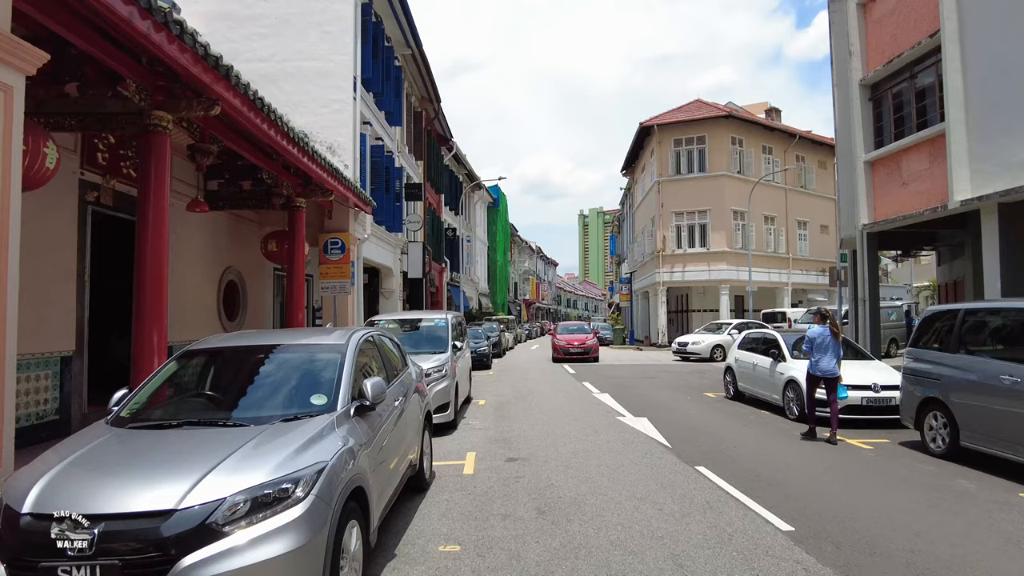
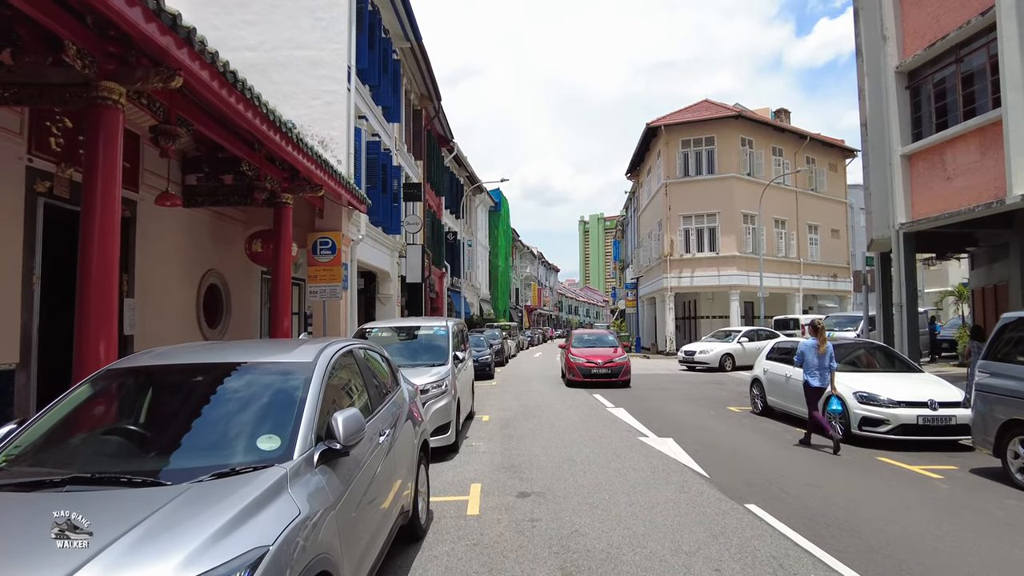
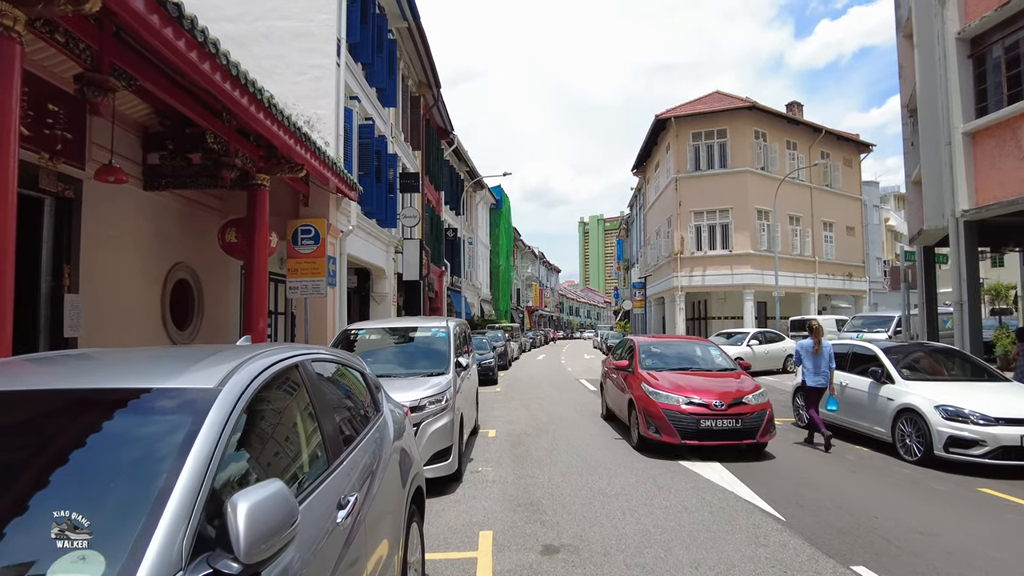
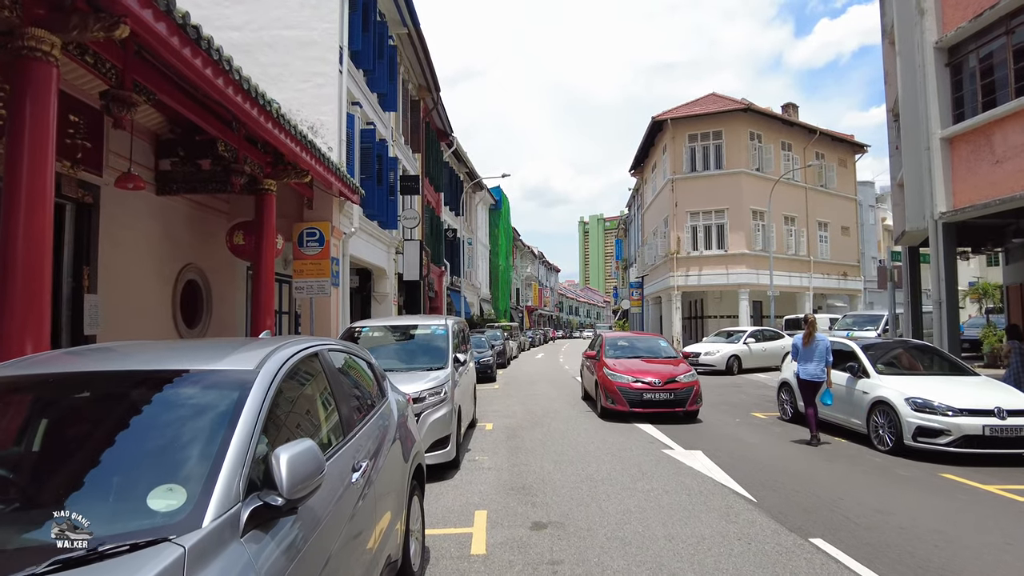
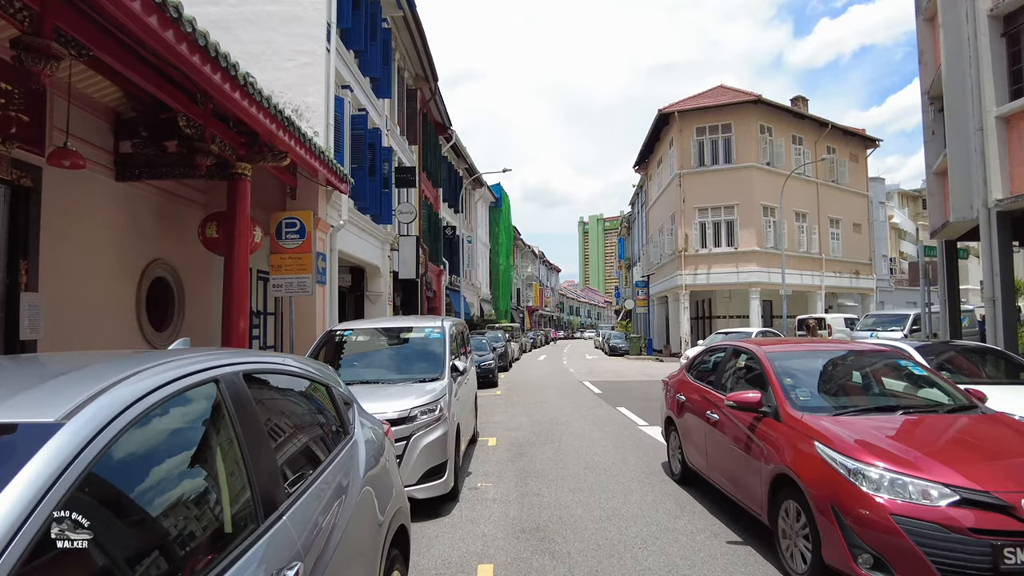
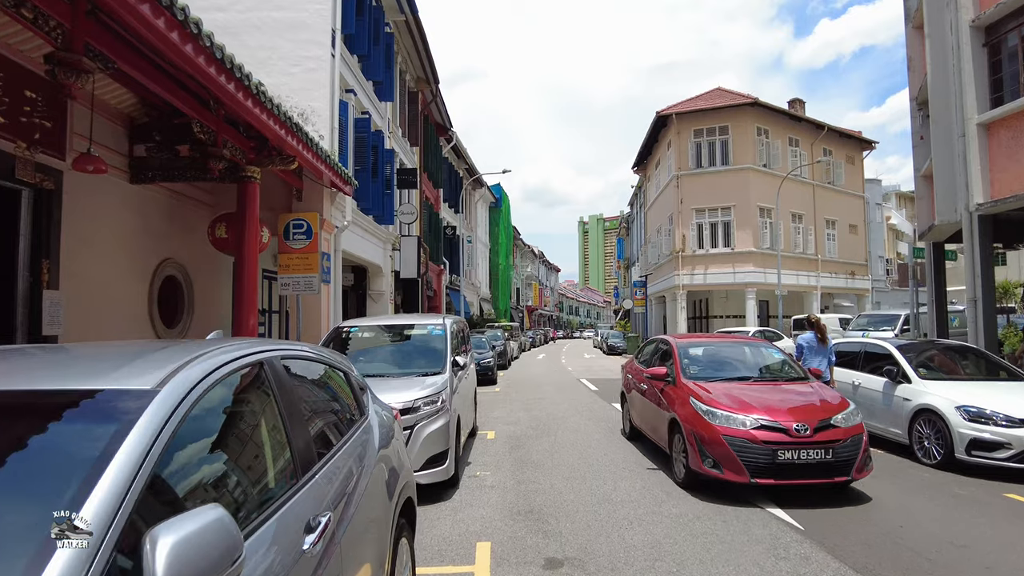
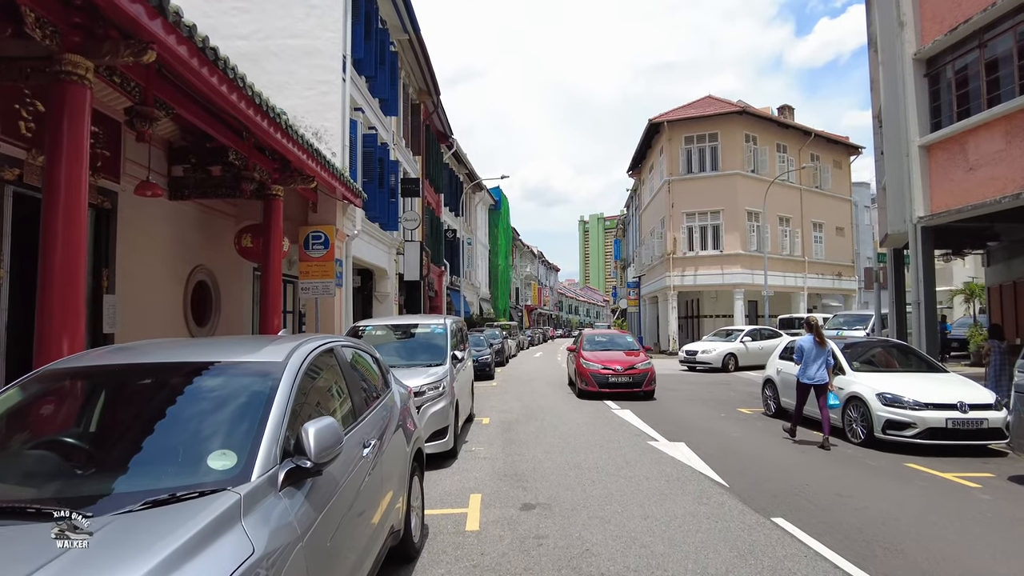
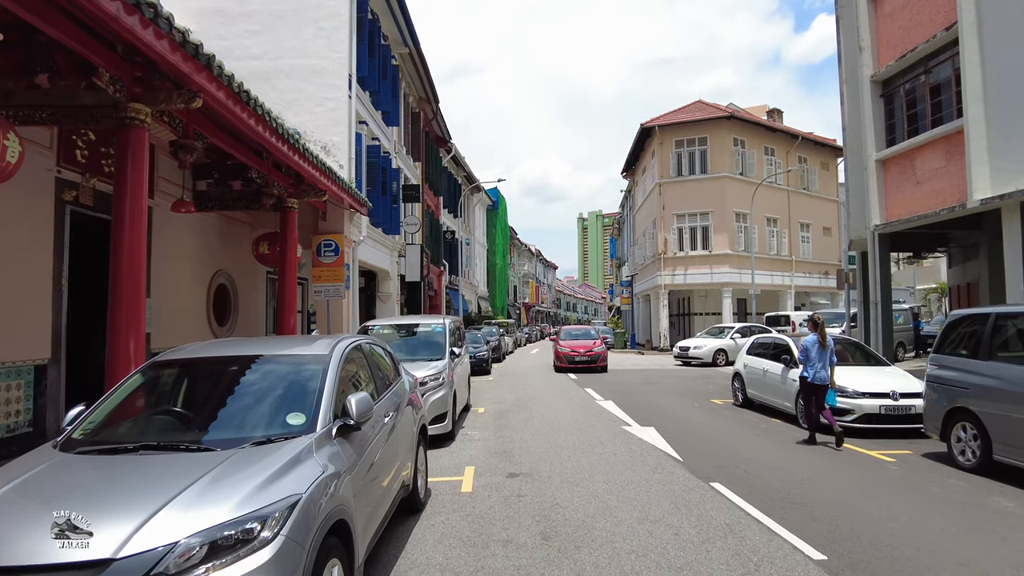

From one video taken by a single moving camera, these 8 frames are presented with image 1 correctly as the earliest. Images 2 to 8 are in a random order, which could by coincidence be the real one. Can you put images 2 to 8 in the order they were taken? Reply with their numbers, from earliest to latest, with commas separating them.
8, 2, 7, 4, 3, 6, 5
